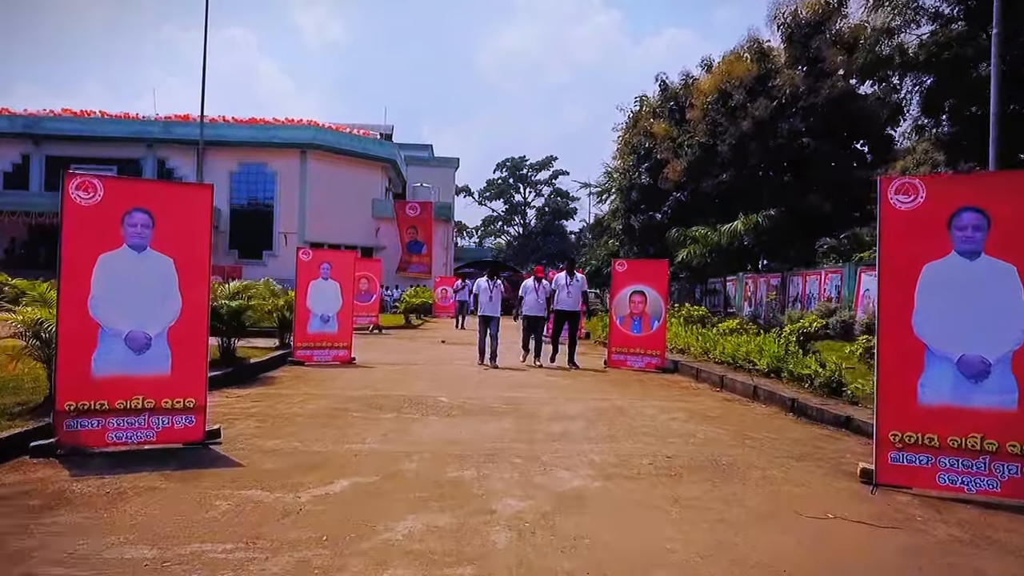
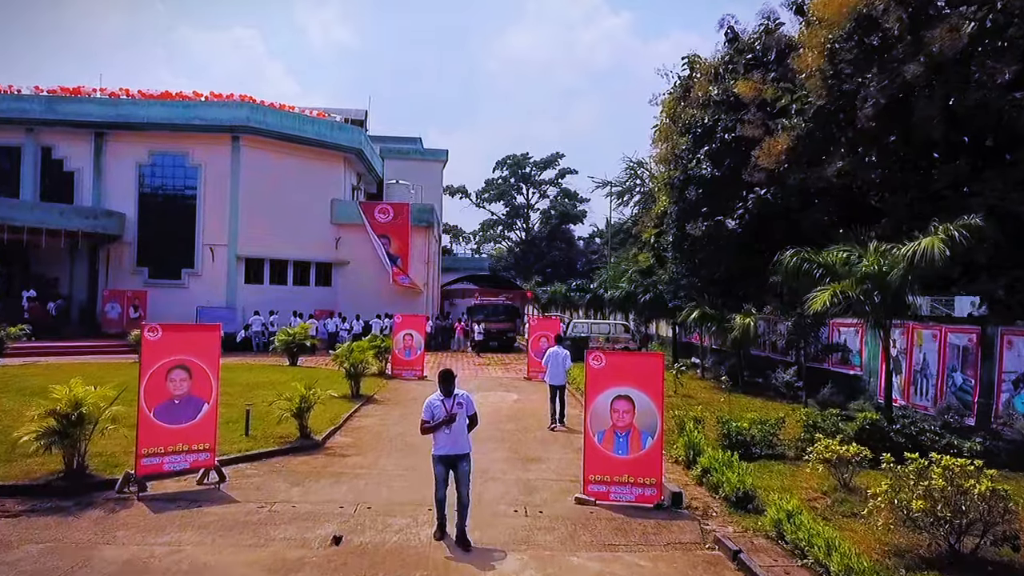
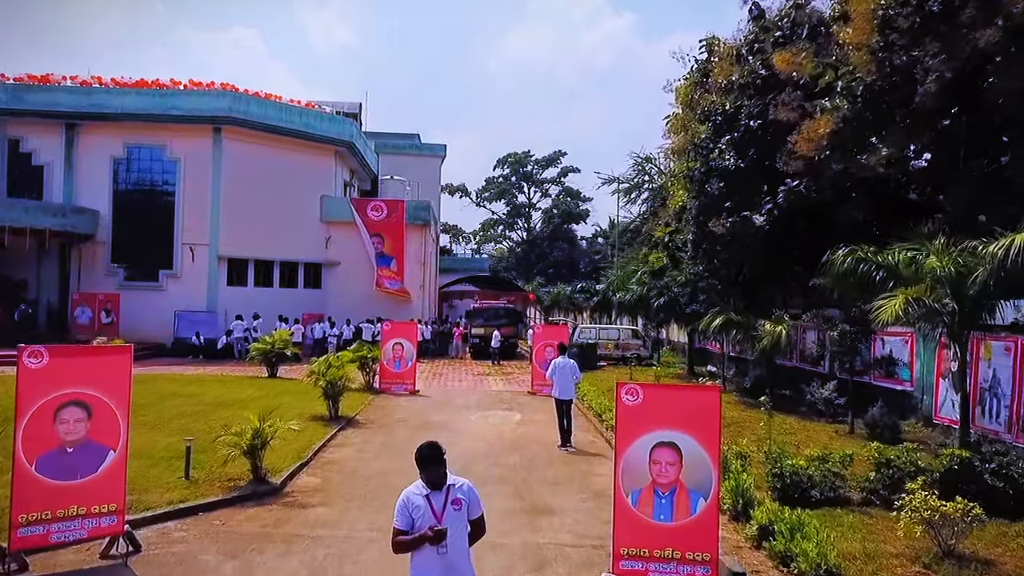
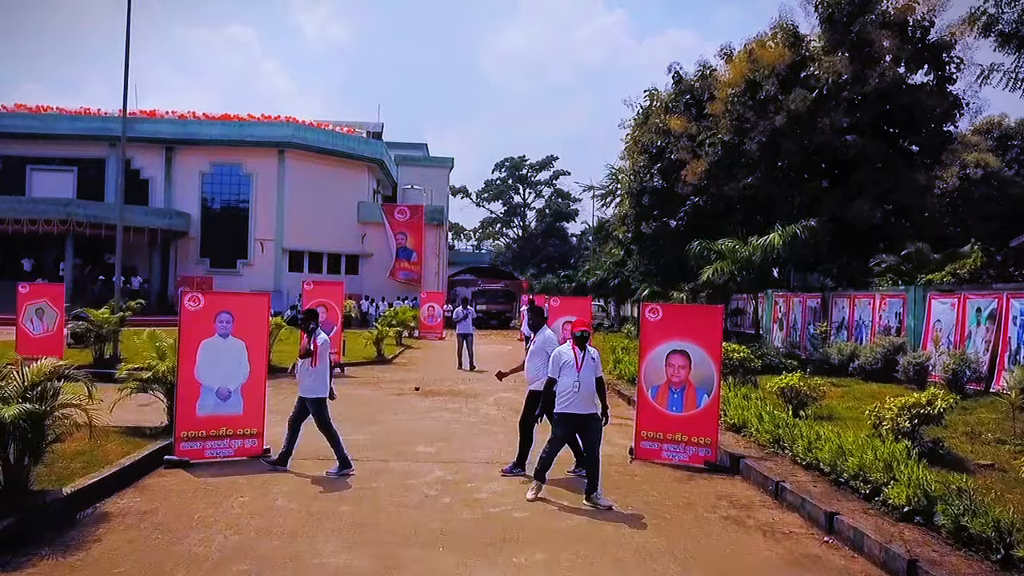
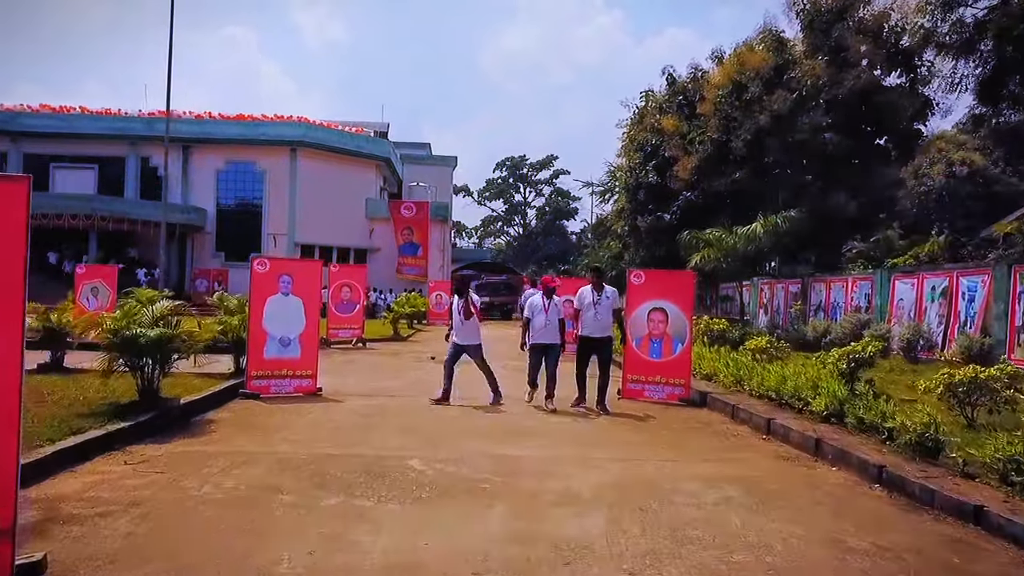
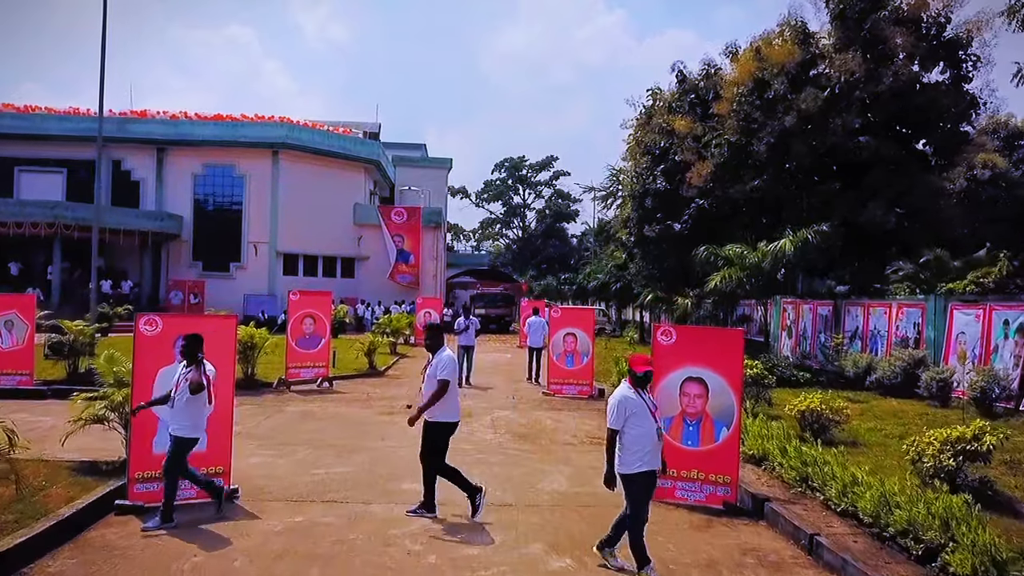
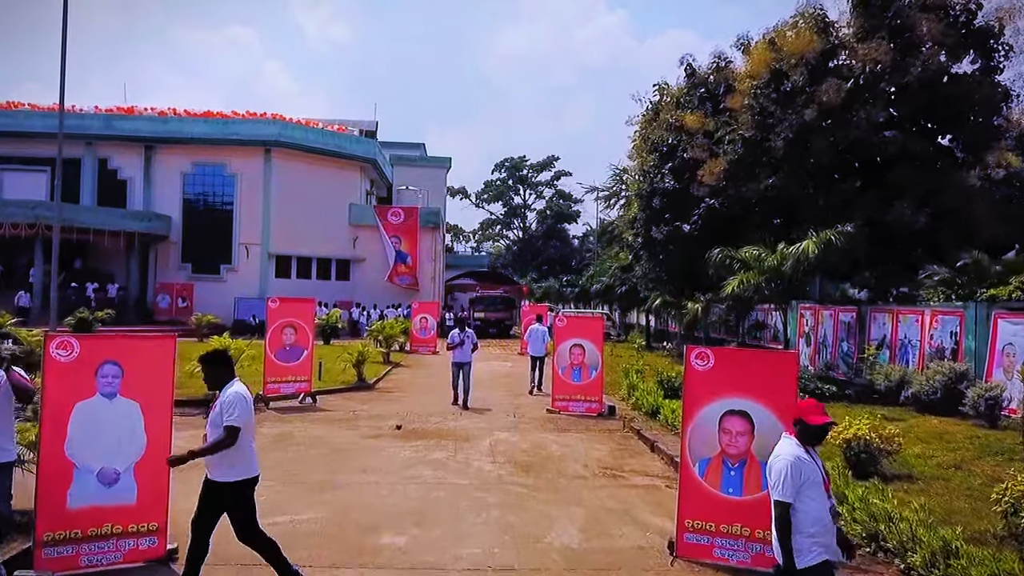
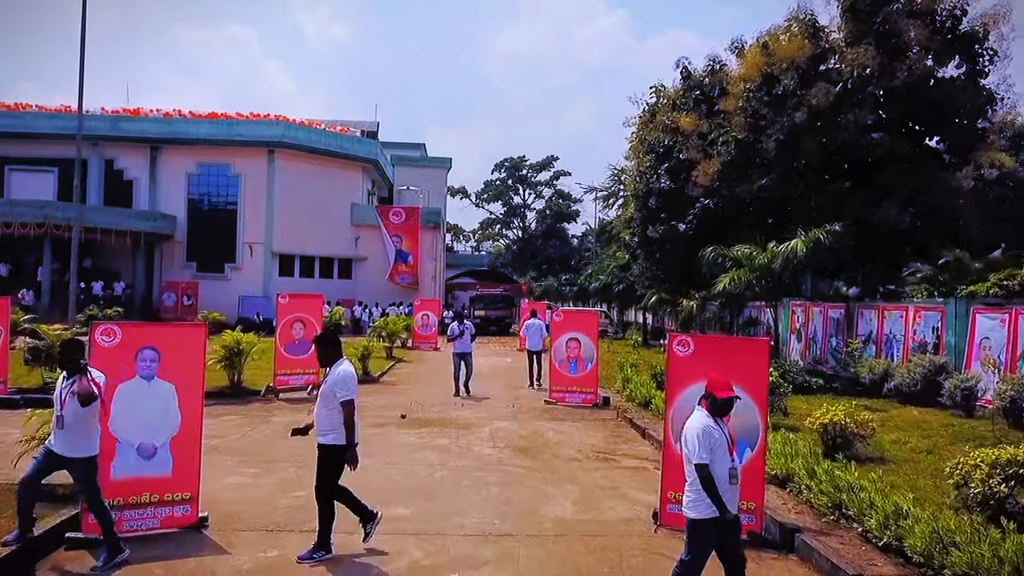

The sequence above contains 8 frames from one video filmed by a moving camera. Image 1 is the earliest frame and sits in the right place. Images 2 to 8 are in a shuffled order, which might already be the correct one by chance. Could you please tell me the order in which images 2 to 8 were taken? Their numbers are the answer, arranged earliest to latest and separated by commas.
5, 4, 6, 8, 7, 2, 3
